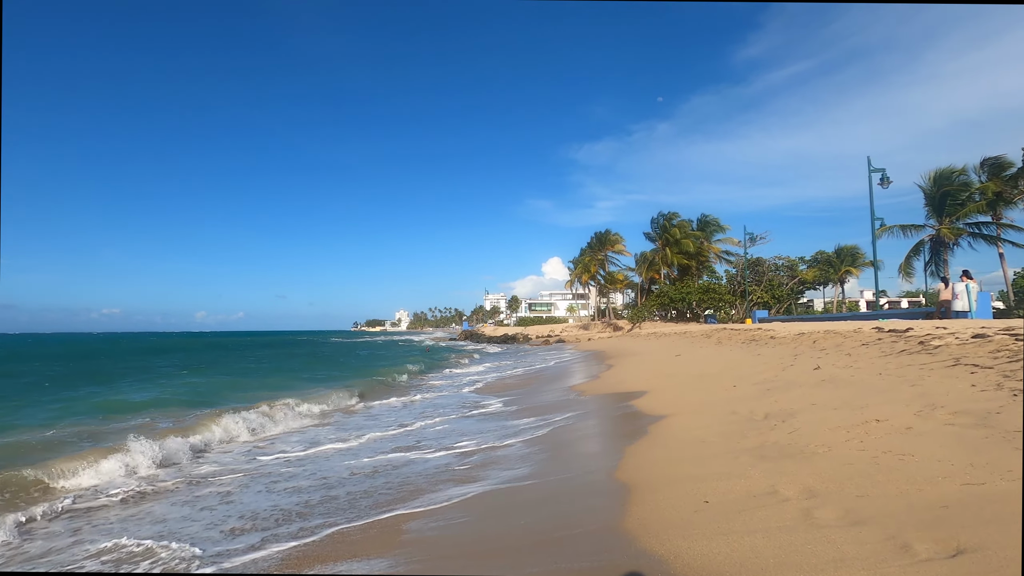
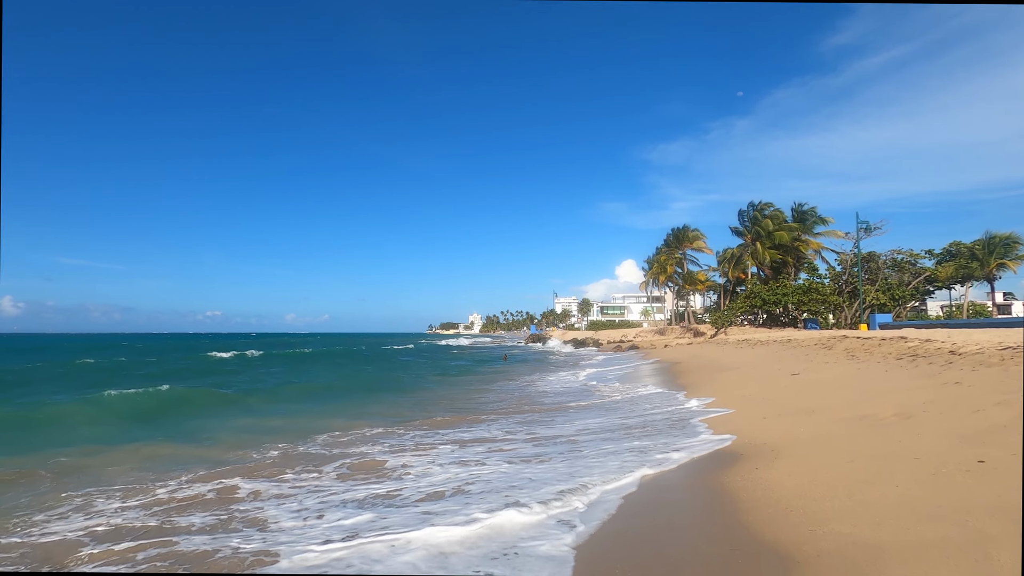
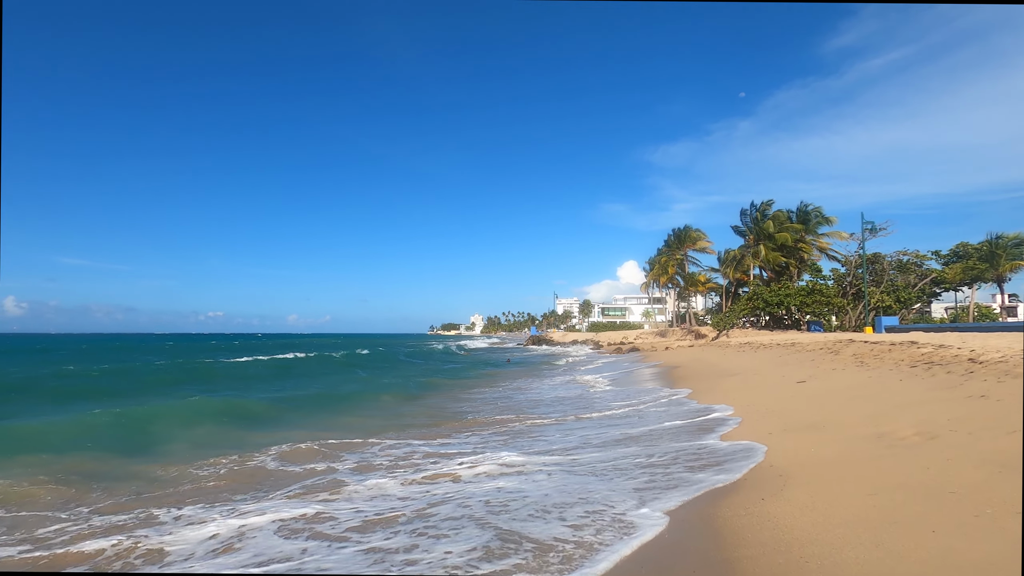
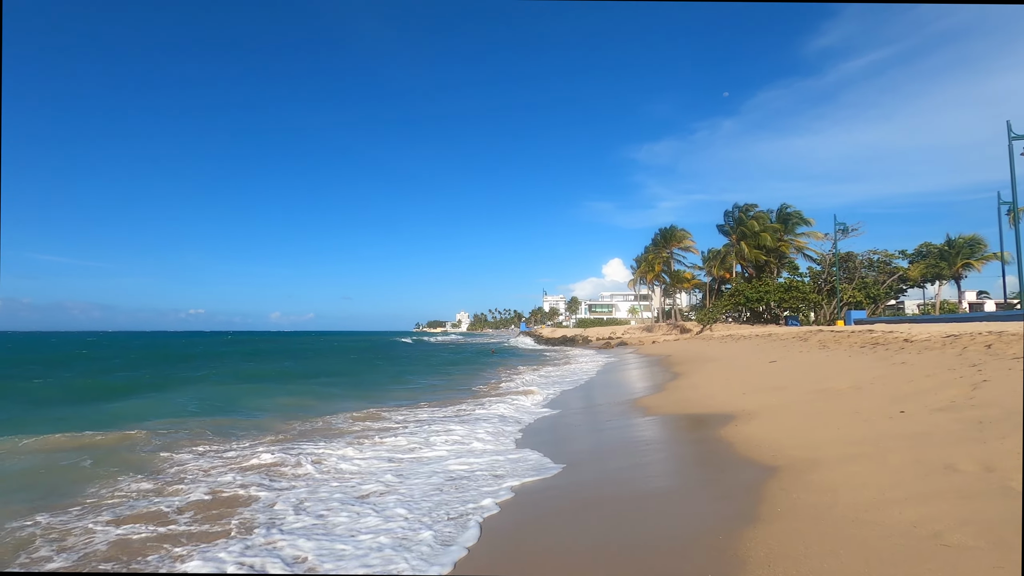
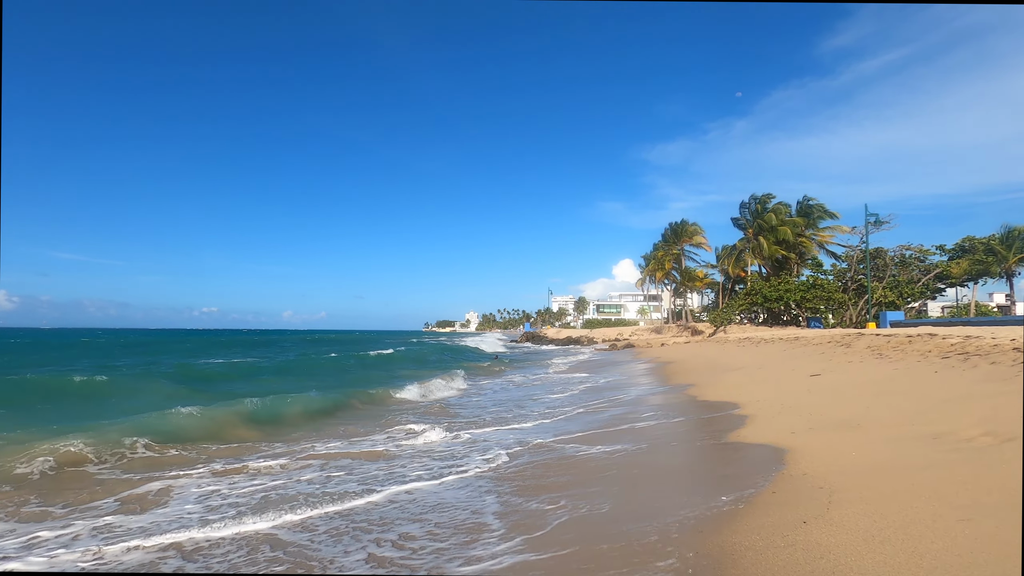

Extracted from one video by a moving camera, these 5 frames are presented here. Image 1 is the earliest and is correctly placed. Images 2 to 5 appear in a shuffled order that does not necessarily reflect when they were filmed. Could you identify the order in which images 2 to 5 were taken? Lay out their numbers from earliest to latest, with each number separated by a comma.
4, 2, 3, 5
